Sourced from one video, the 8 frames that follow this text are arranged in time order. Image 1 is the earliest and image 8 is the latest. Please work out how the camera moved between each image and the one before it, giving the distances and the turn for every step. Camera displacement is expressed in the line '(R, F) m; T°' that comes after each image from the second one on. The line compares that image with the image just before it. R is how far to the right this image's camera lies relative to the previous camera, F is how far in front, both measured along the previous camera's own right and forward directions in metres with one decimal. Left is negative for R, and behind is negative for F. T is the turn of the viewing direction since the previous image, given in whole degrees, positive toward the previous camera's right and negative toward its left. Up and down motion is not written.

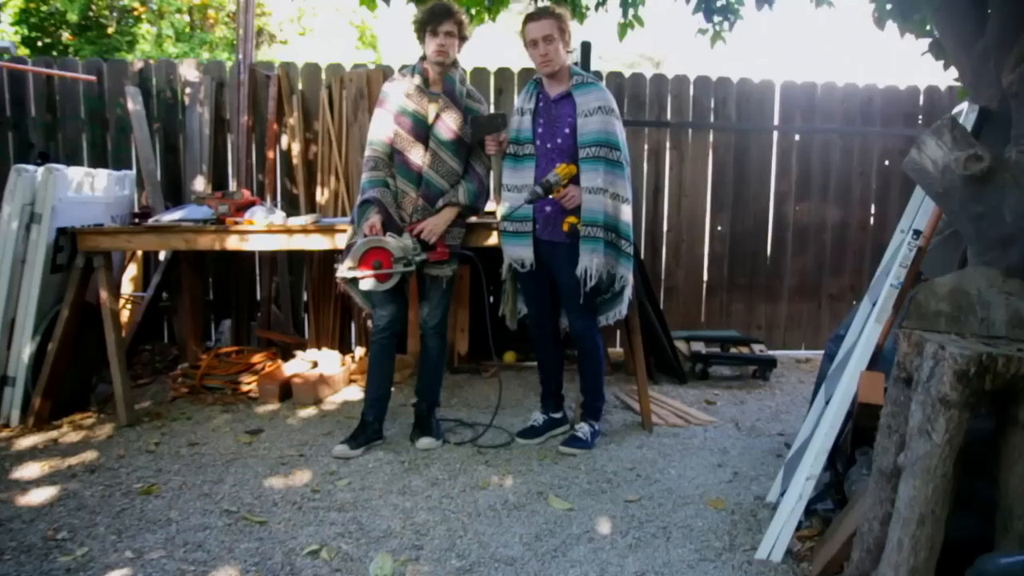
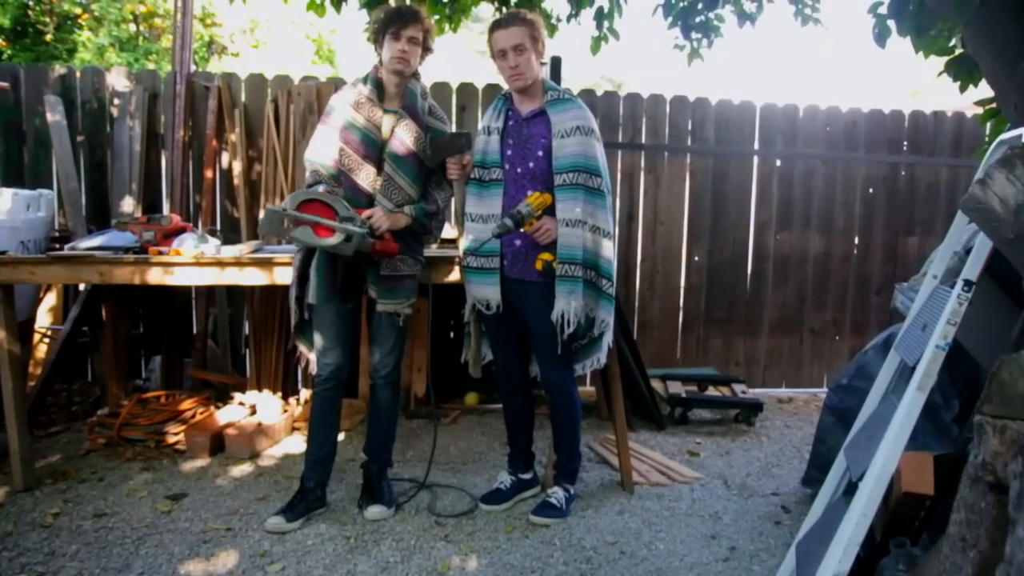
(0.0, +0.4) m; +3°
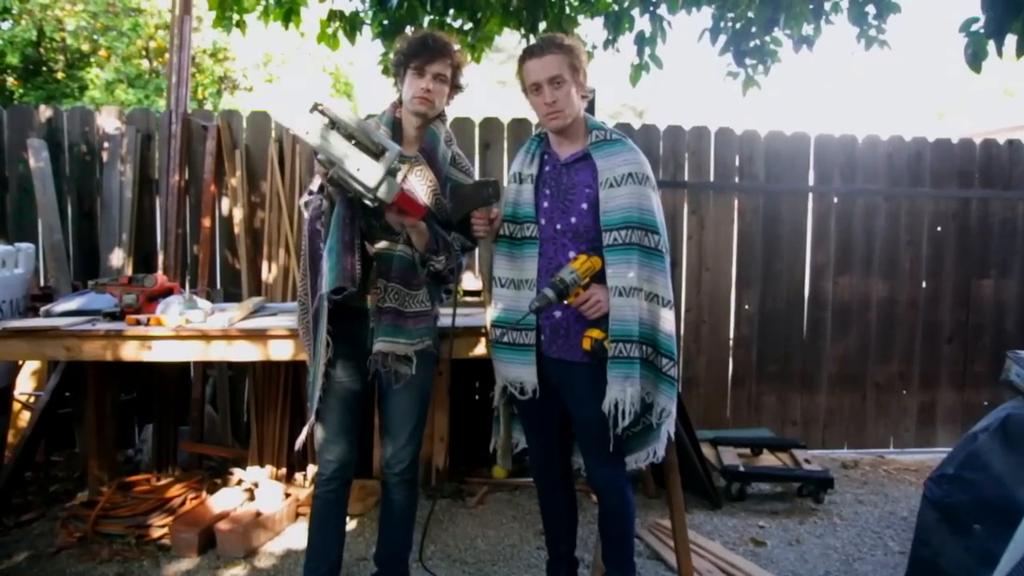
(0.0, +0.5) m; -1°
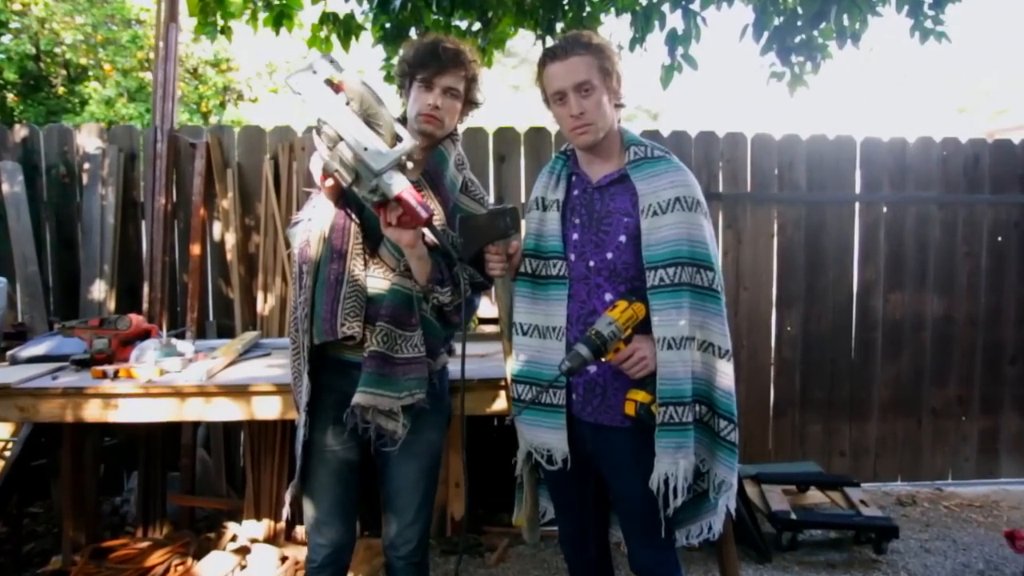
(0.0, +0.4) m; -1°
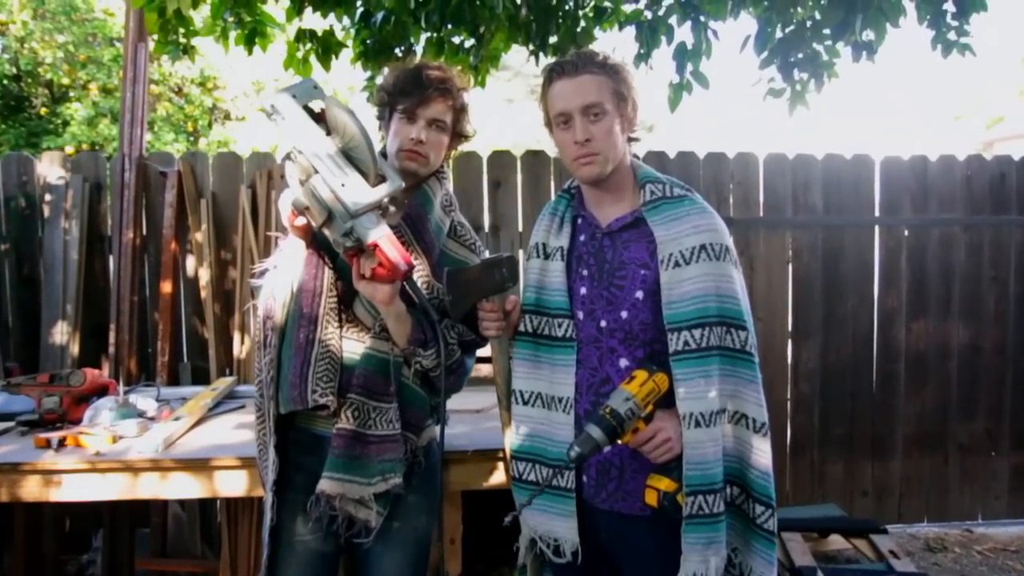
(0.0, +0.3) m; 0°
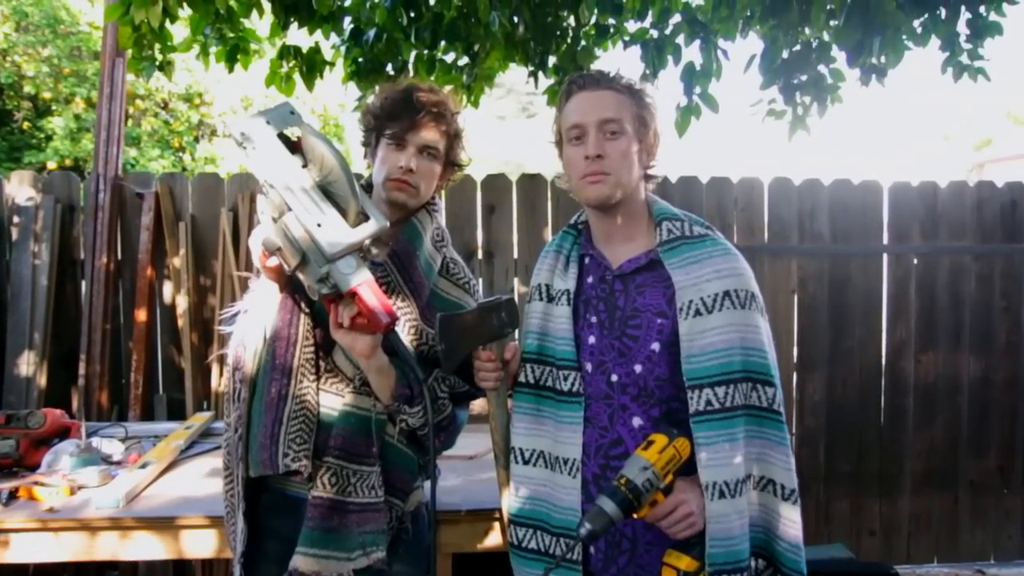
(0.0, +0.2) m; +1°
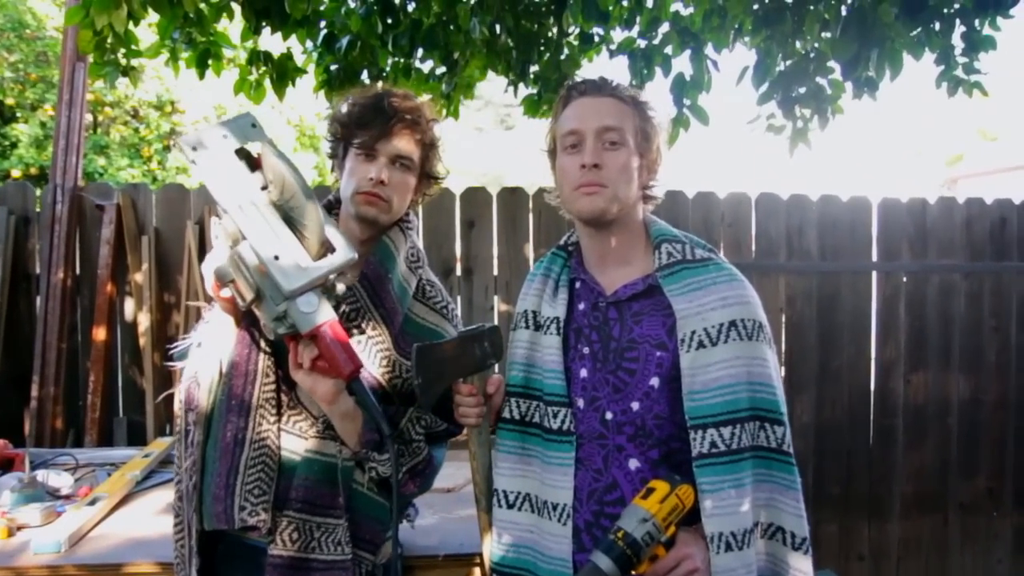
(0.0, +0.1) m; +2°
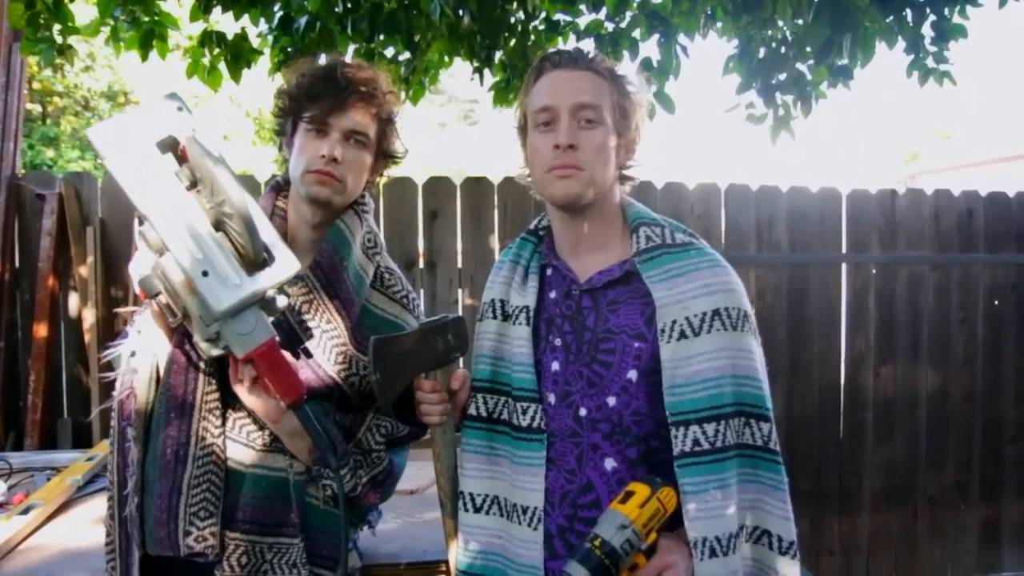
(0.0, +0.1) m; +2°
